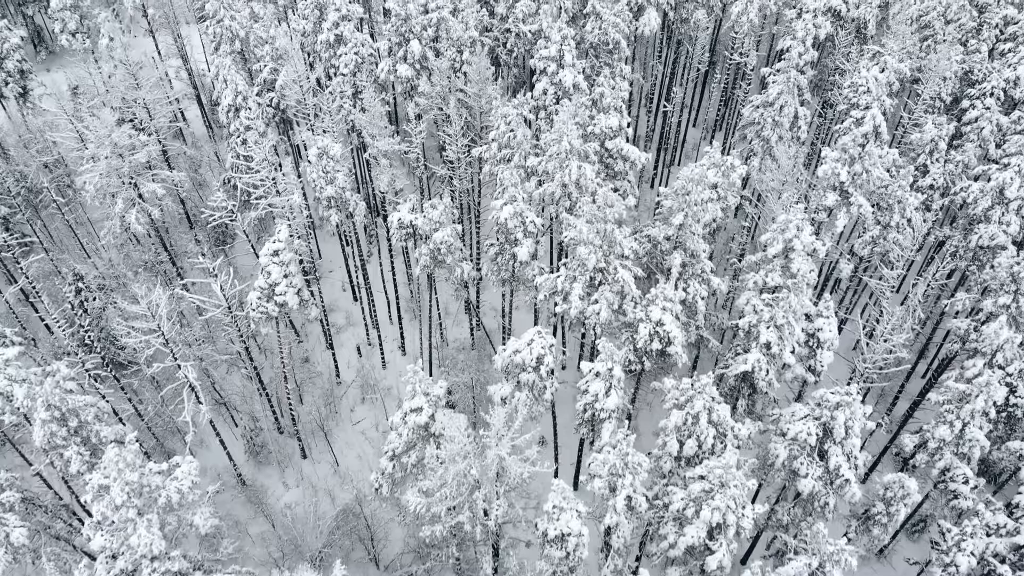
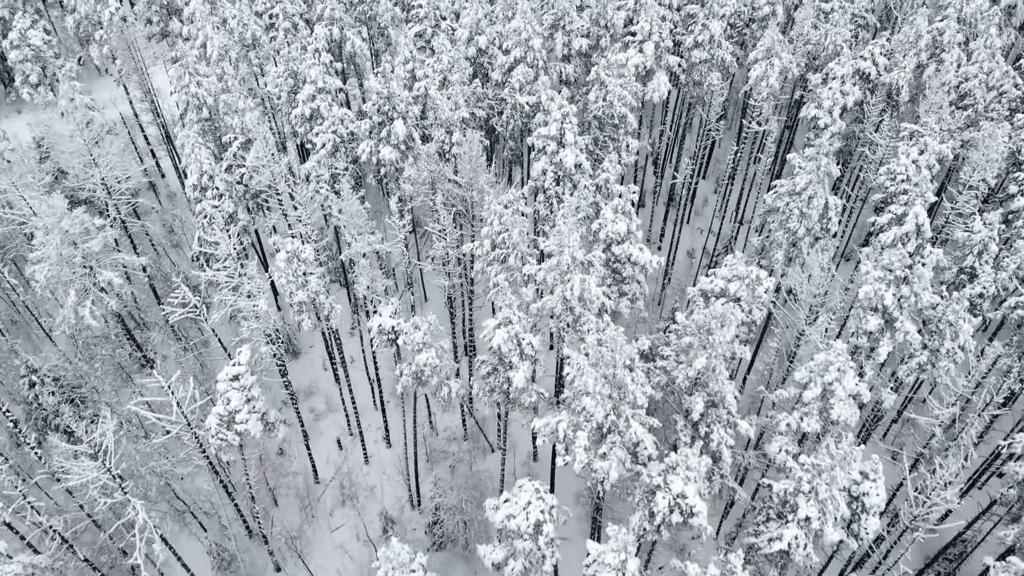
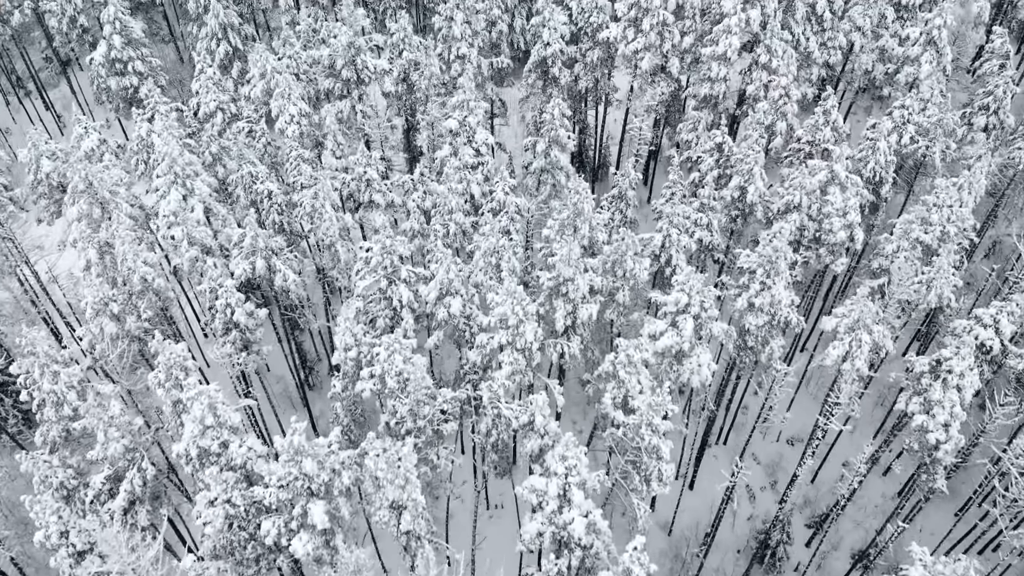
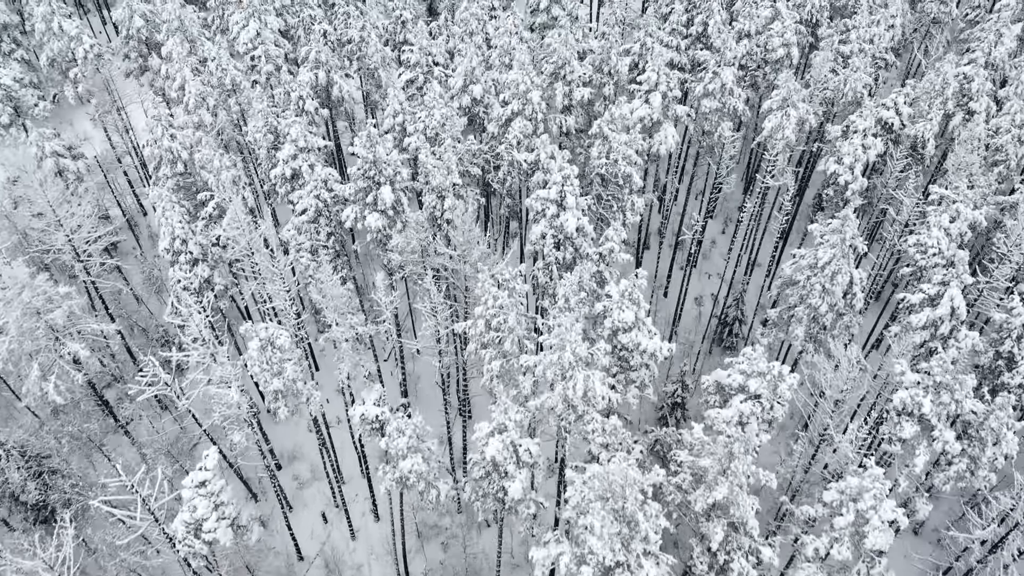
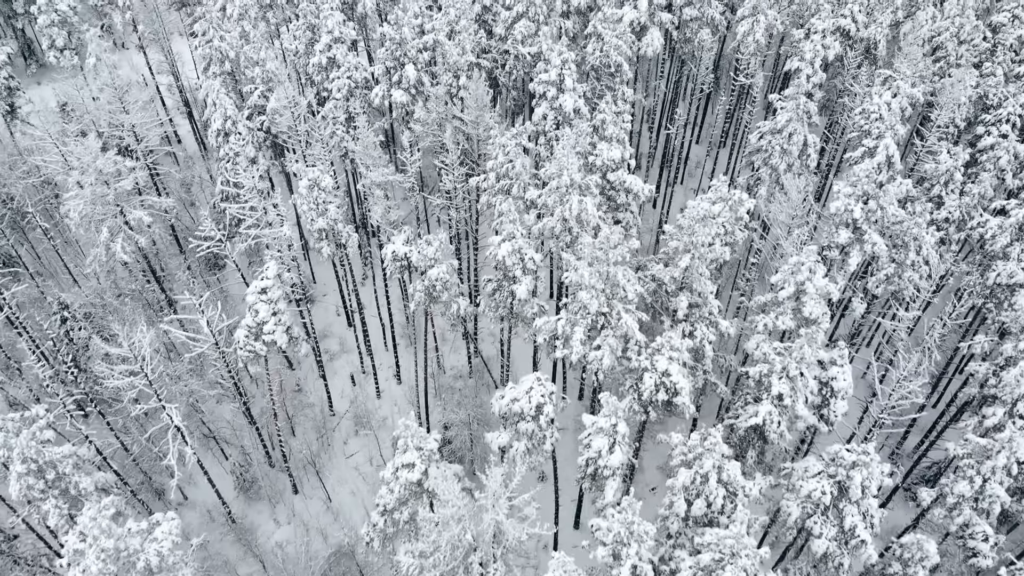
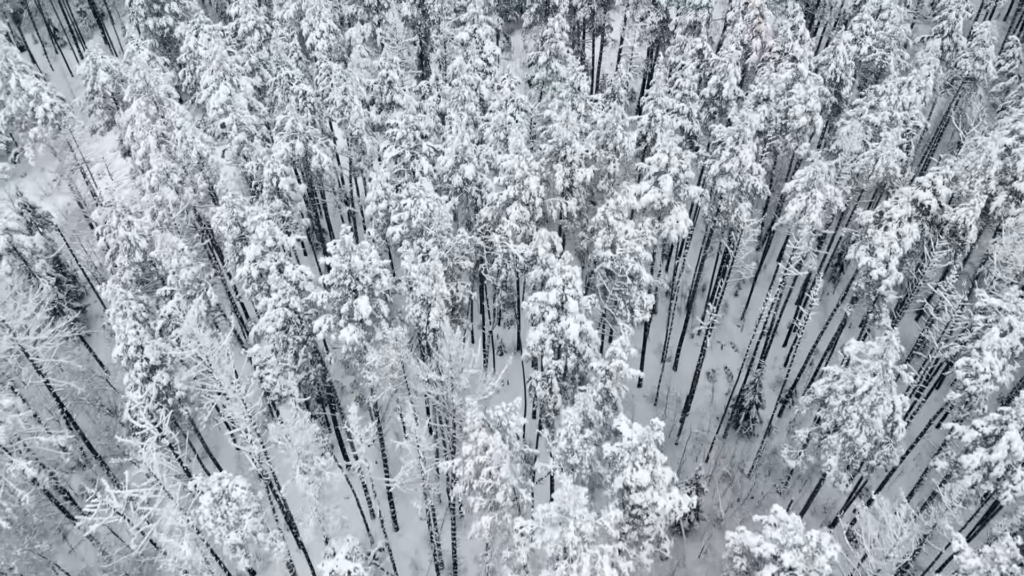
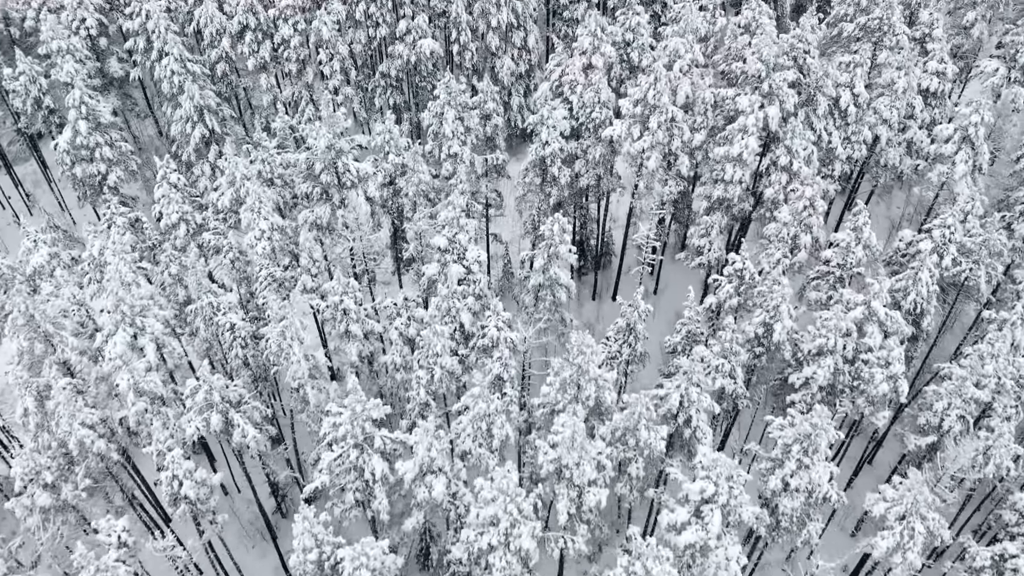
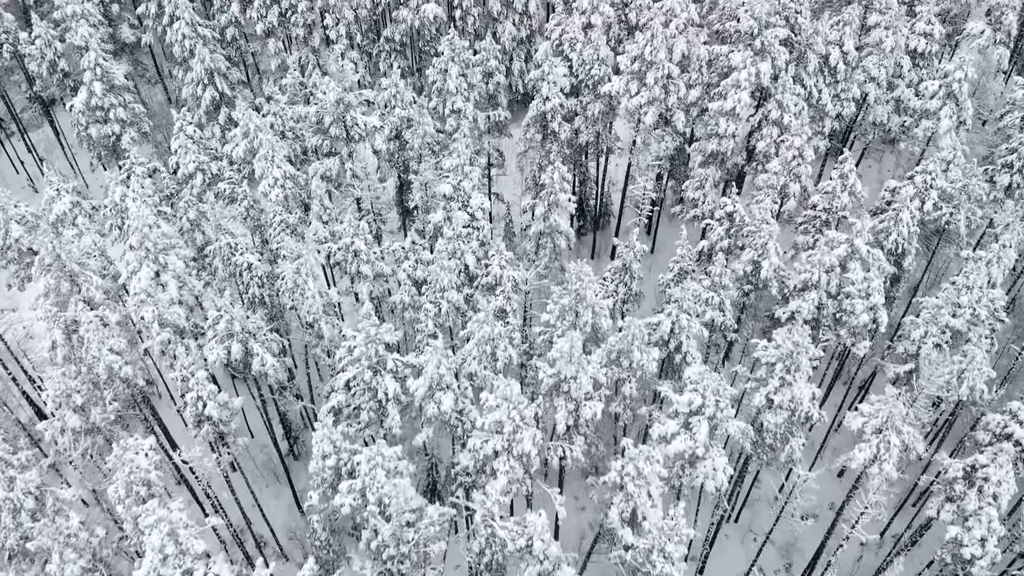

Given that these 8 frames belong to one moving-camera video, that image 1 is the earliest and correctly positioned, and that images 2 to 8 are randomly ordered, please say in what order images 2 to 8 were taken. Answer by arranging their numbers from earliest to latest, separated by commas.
5, 2, 4, 6, 3, 8, 7
